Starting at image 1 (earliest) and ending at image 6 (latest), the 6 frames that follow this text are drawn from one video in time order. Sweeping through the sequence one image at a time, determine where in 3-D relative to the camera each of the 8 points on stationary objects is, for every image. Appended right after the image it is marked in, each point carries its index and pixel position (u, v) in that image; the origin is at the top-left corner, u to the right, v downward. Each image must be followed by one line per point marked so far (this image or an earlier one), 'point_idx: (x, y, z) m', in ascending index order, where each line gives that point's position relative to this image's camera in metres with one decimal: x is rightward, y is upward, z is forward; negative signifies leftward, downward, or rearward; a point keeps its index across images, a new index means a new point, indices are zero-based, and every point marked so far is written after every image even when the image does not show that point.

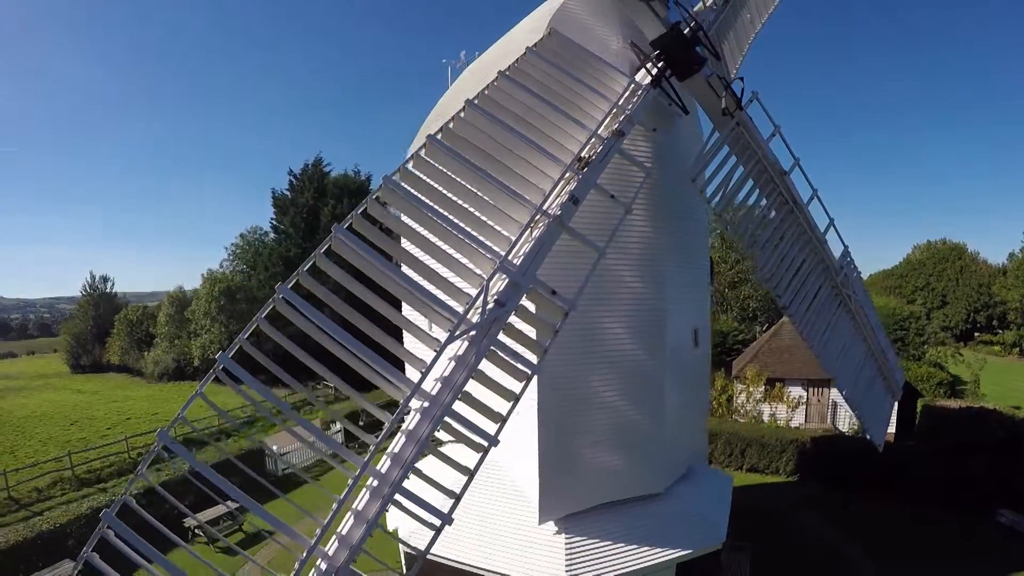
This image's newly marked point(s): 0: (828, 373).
0: (+6.7, -1.8, +11.2) m
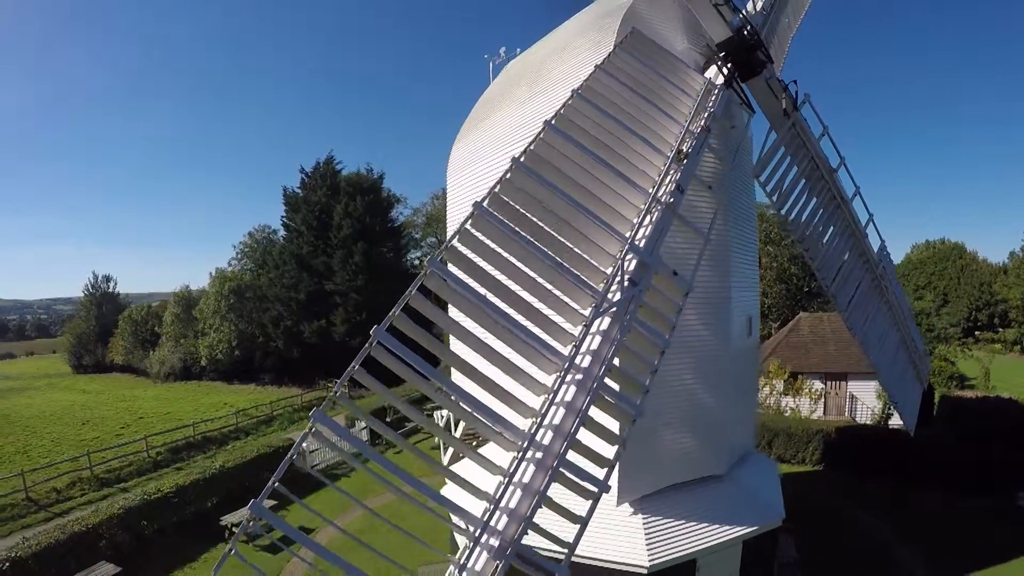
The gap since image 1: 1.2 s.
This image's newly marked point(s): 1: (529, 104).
0: (+8.0, -1.6, +11.8) m
1: (+0.4, +4.2, +11.5) m
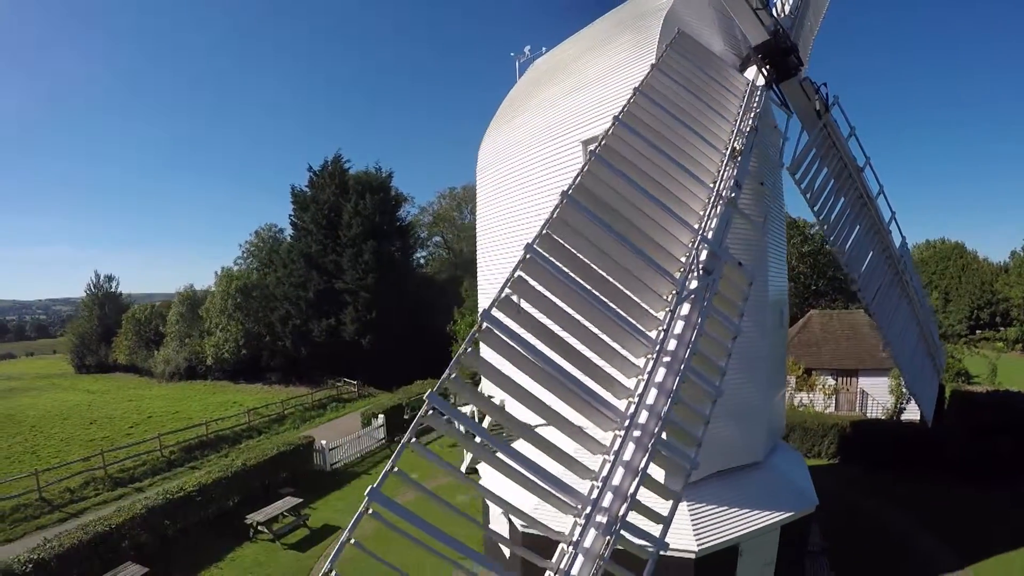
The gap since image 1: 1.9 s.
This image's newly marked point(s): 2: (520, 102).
0: (+8.8, -1.5, +12.2) m
1: (+1.2, +4.3, +11.8) m
2: (+0.2, +5.0, +13.9) m
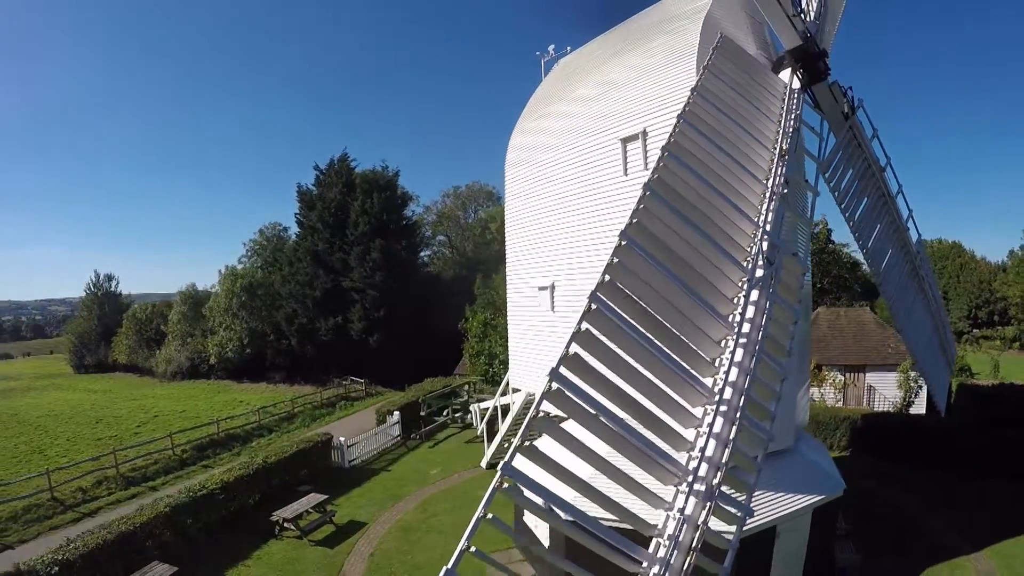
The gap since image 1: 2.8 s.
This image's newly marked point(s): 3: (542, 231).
0: (+9.6, -1.4, +12.6) m
1: (+2.0, +4.4, +12.1) m
2: (+0.9, +5.1, +14.2) m
3: (+0.6, +1.5, +13.2) m
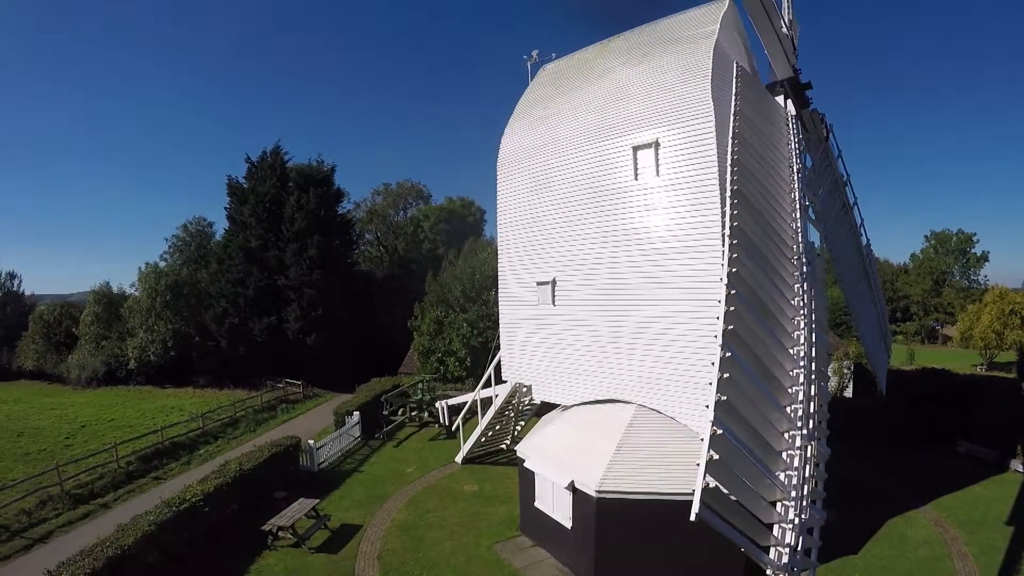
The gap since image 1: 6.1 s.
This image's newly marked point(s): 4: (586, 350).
0: (+9.8, -1.4, +14.6) m
1: (+2.4, +4.5, +12.9) m
2: (+1.0, +5.1, +14.9) m
3: (+0.9, +1.5, +13.9) m
4: (+1.8, -1.5, +12.9) m
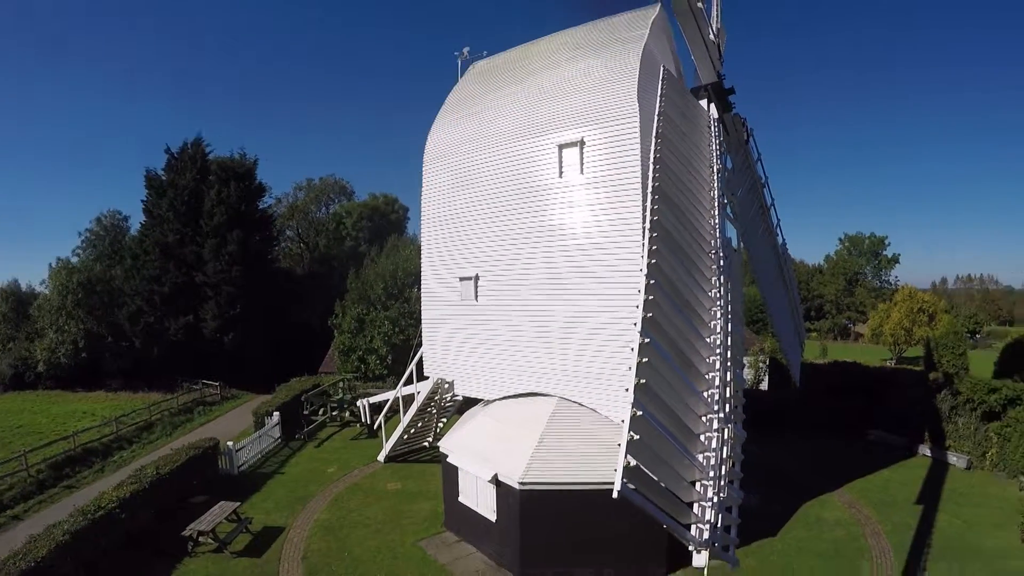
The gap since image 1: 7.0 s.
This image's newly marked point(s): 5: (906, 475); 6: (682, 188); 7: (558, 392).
0: (+7.9, -1.3, +15.3) m
1: (+0.6, +4.6, +13.0) m
2: (-0.9, +5.3, +14.8) m
3: (-1.0, +1.6, +13.8) m
4: (0.0, -1.4, +12.9) m
5: (+11.8, -5.7, +15.8) m
6: (+2.8, +1.6, +8.6) m
7: (+1.2, -2.4, +12.0) m
